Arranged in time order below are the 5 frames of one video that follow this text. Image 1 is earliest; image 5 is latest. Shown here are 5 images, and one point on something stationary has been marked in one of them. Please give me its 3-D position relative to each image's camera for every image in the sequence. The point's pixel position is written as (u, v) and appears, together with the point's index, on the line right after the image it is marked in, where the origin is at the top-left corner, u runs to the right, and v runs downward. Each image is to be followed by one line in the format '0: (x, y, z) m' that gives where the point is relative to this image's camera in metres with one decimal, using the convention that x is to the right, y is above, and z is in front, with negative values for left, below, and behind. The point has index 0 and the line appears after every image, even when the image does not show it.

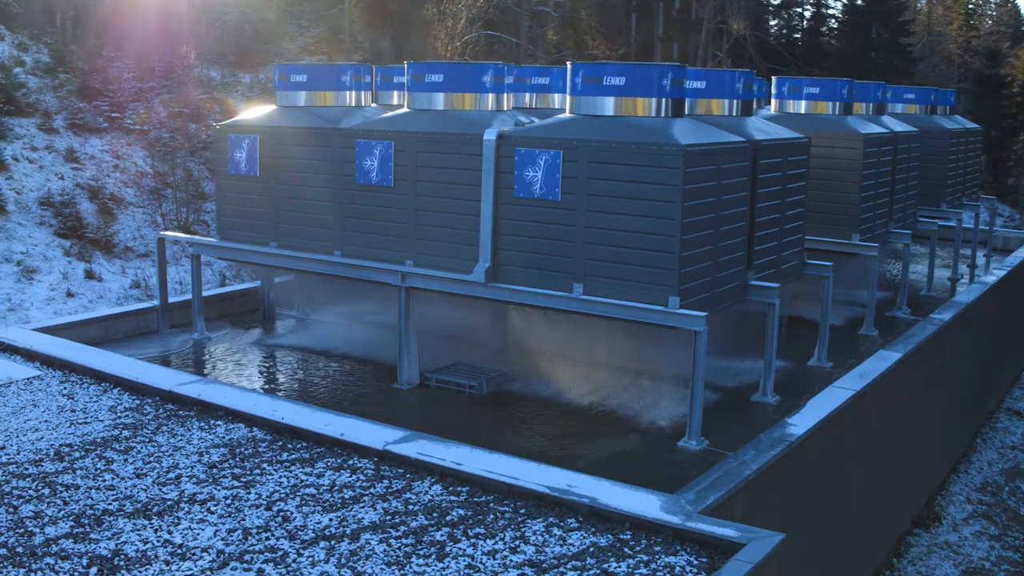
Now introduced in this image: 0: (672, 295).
0: (+1.0, -0.1, +6.1) m
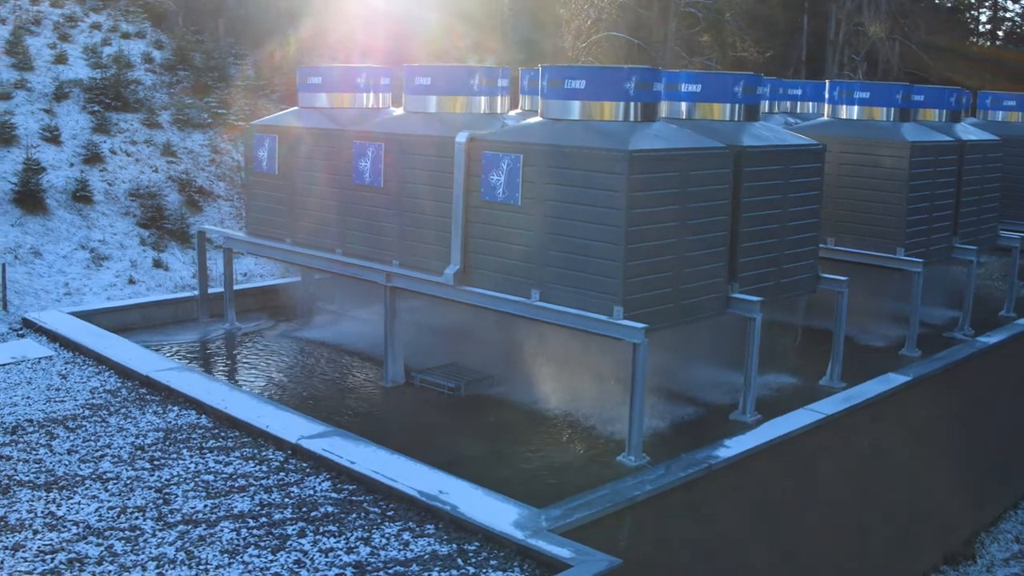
0: (+0.7, -0.1, +6.0) m
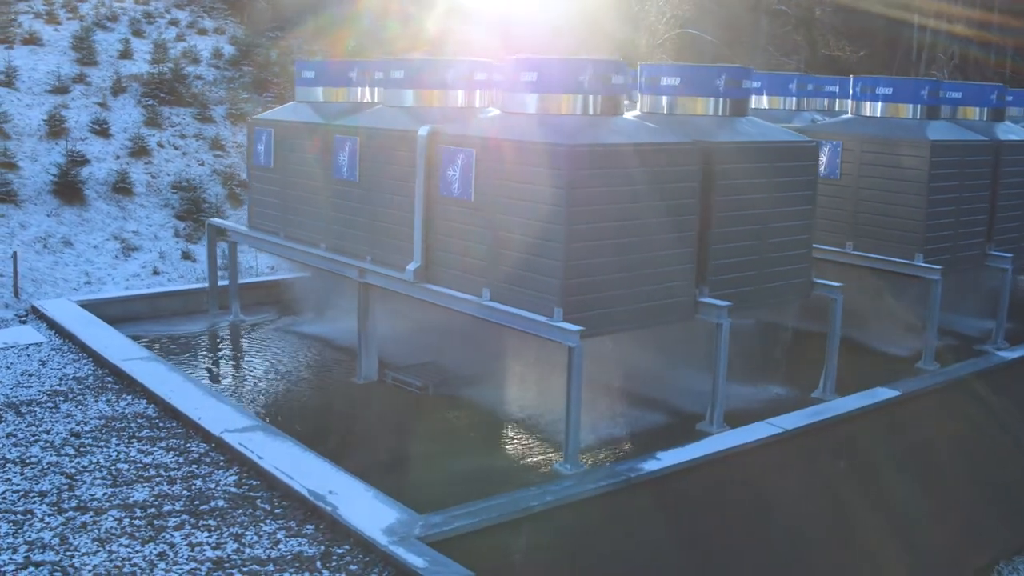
0: (+0.3, -0.1, +5.8) m
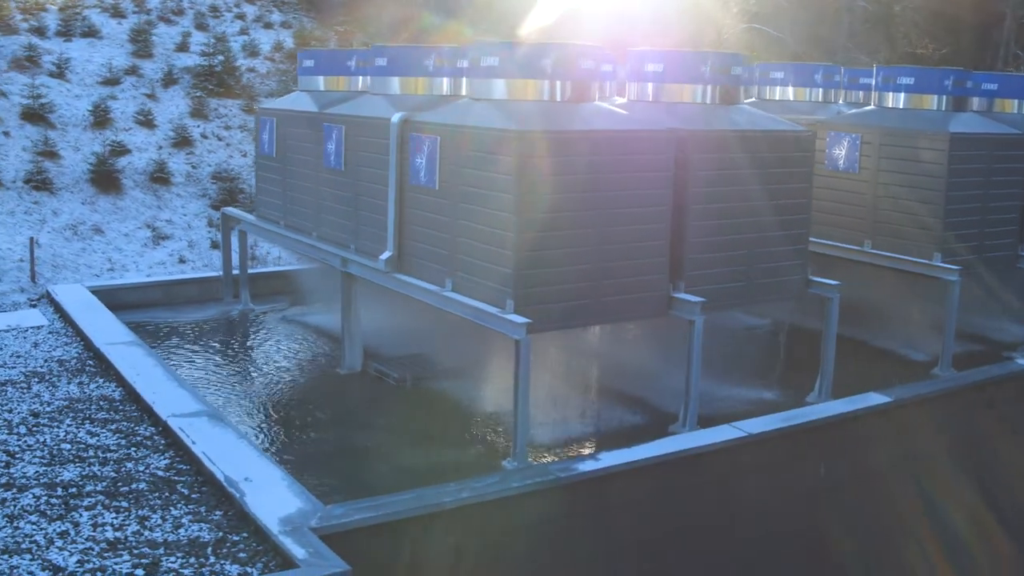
0: (0.0, -0.1, +5.6) m
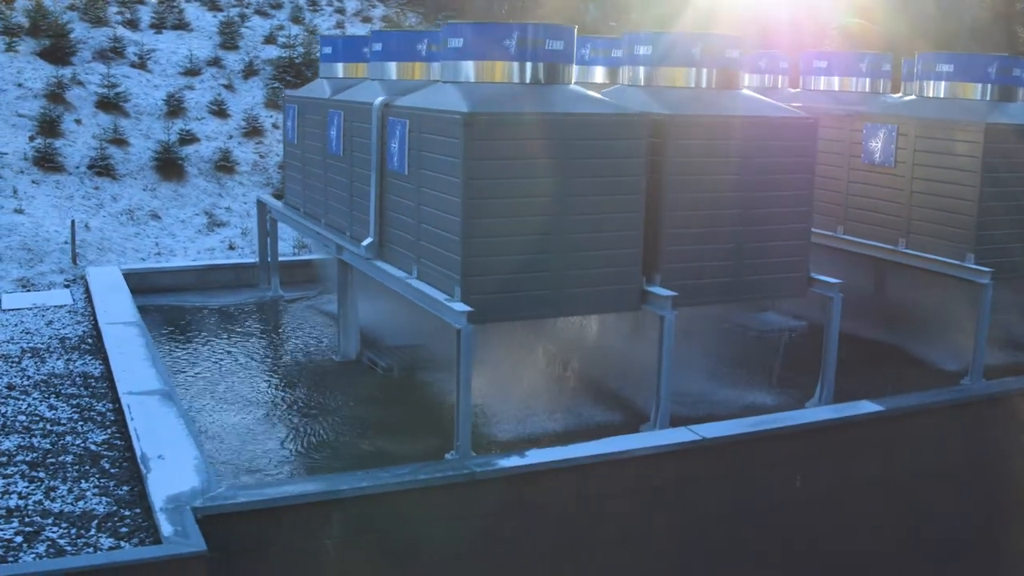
0: (-0.3, 0.0, +5.5) m
